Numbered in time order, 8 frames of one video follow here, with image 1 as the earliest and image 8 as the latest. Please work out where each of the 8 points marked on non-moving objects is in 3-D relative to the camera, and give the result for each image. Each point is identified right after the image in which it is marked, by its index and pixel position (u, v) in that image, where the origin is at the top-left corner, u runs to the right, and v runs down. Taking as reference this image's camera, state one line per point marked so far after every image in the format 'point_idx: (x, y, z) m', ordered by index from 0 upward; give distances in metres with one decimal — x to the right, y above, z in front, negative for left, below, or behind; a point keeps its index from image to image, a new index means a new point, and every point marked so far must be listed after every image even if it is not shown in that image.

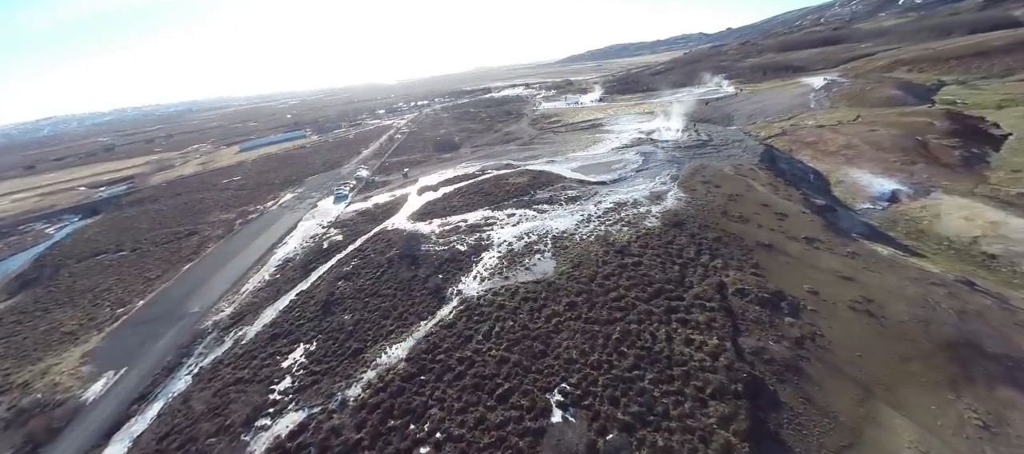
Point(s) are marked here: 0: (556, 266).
0: (+2.4, -2.2, +18.4) m
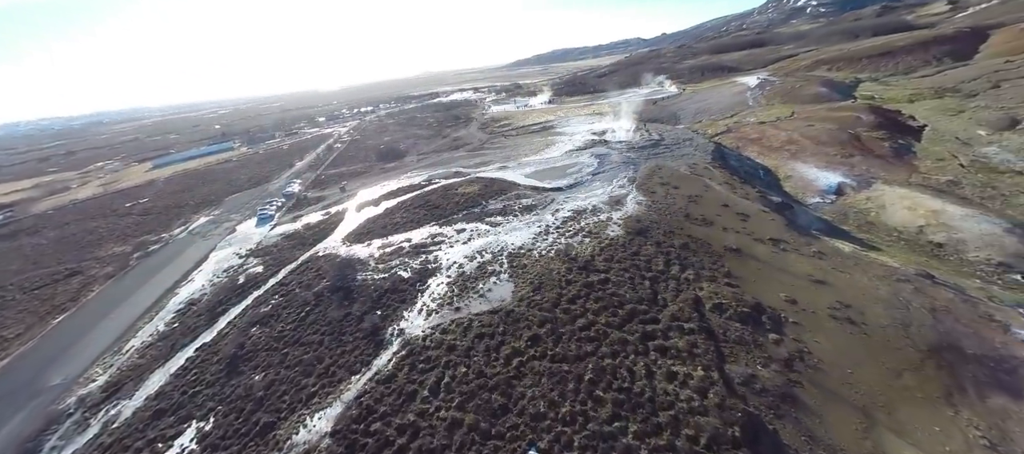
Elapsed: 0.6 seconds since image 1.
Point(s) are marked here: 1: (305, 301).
0: (+0.1, -3.1, +16.0) m
1: (-11.9, -4.2, +18.9) m
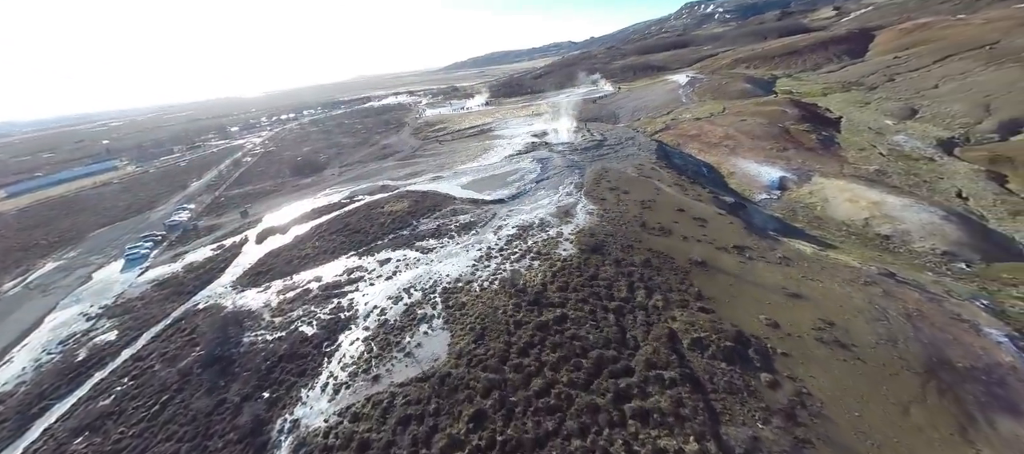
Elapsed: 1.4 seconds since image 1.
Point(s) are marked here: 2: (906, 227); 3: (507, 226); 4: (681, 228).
0: (-2.3, -4.4, +12.5) m
1: (-14.4, -6.5, +13.6) m
2: (+20.9, +0.1, +17.4) m
3: (-0.1, +0.1, +19.6) m
4: (+8.9, 0.0, +17.1) m
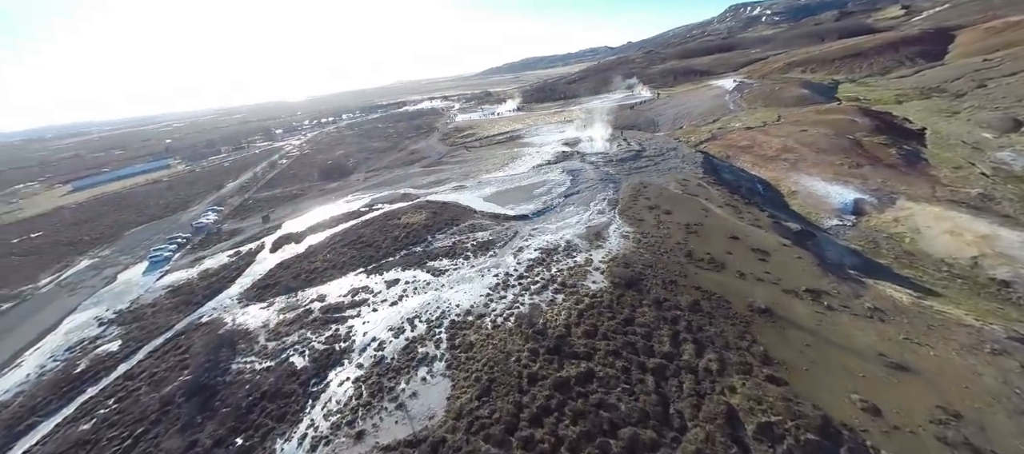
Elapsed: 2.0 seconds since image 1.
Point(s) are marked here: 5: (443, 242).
0: (-1.9, -5.4, +10.4) m
1: (-14.0, -7.1, +12.4) m
2: (+21.7, -1.8, +13.5) m
3: (+1.0, -1.1, +17.5) m
4: (+9.7, -1.5, +14.2) m
5: (-4.1, -0.9, +19.6) m
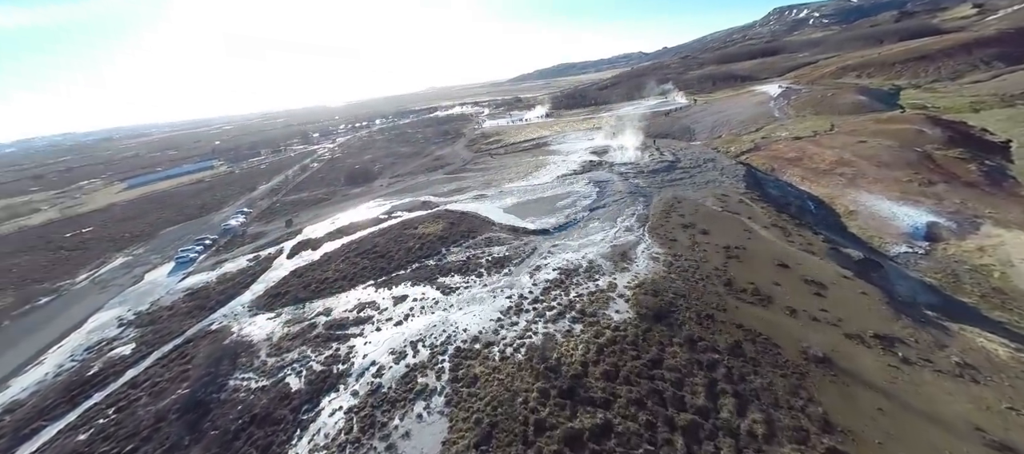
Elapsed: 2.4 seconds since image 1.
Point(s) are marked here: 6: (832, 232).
0: (-1.8, -6.0, +9.2) m
1: (-13.8, -7.4, +12.0) m
2: (+22.1, -3.2, +10.7) m
3: (+1.7, -1.9, +16.1) m
4: (+10.2, -2.5, +12.2) m
5: (-3.2, -1.6, +18.6) m
6: (+16.4, -0.3, +16.9) m
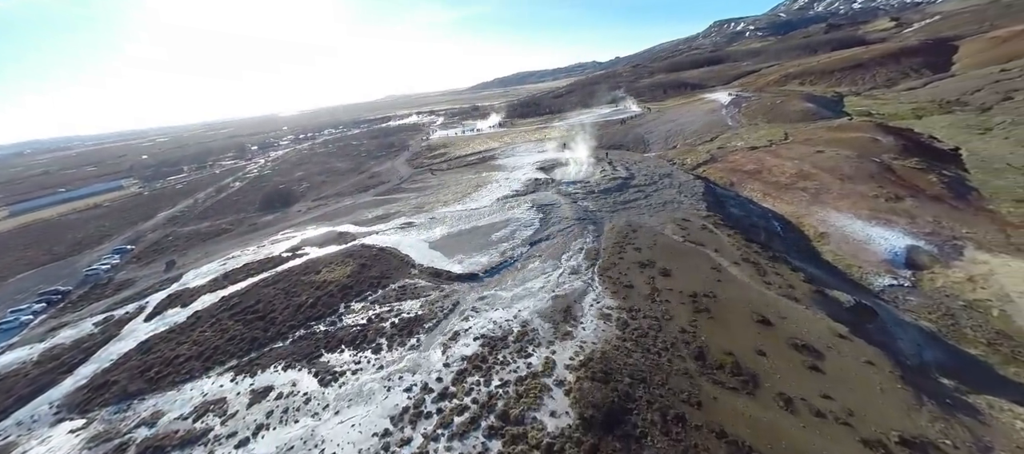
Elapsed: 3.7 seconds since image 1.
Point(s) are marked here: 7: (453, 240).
0: (-4.3, -8.0, +4.8) m
1: (-16.4, -9.9, +6.5) m
2: (+19.2, -4.2, +8.7) m
3: (-1.6, -3.9, +12.1) m
4: (+7.2, -4.0, +9.1) m
5: (-6.7, -3.8, +14.1) m
6: (+12.8, -1.6, +14.3) m
7: (-3.5, -0.7, +19.1) m
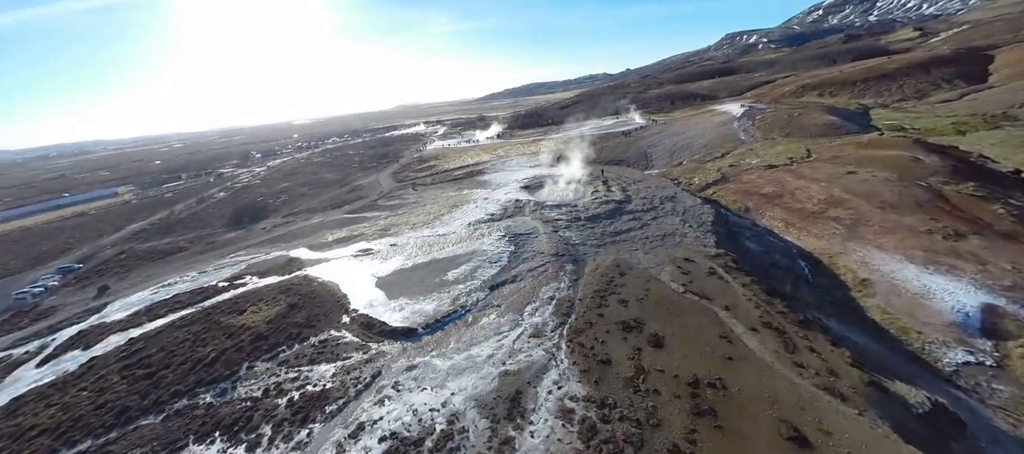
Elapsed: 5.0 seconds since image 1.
0: (-6.5, -9.1, +1.5) m
1: (-18.6, -10.9, +3.4) m
2: (+17.1, -5.8, +4.8) m
3: (-3.6, -5.3, +8.8) m
4: (+5.2, -5.5, +5.6) m
5: (-8.6, -5.2, +11.0) m
6: (+11.0, -3.3, +10.7) m
7: (-5.2, -2.3, +15.9) m
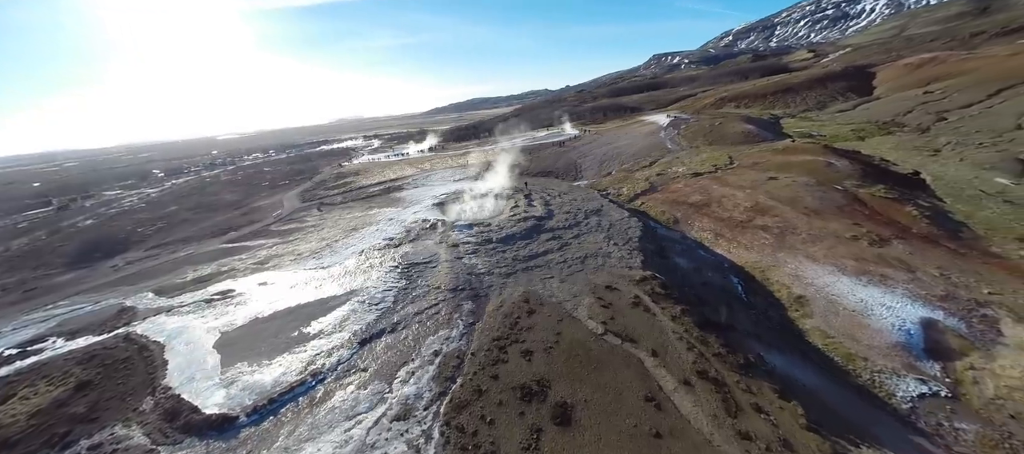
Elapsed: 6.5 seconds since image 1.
0: (-8.2, -9.8, -2.7) m
1: (-20.3, -12.2, -2.5) m
2: (+14.6, -5.7, +3.8) m
3: (-6.5, -6.2, +5.0) m
4: (+2.6, -5.9, +2.9) m
5: (-11.8, -6.4, +6.5) m
6: (+7.6, -3.7, +8.9) m
7: (-9.1, -3.6, +11.9) m
